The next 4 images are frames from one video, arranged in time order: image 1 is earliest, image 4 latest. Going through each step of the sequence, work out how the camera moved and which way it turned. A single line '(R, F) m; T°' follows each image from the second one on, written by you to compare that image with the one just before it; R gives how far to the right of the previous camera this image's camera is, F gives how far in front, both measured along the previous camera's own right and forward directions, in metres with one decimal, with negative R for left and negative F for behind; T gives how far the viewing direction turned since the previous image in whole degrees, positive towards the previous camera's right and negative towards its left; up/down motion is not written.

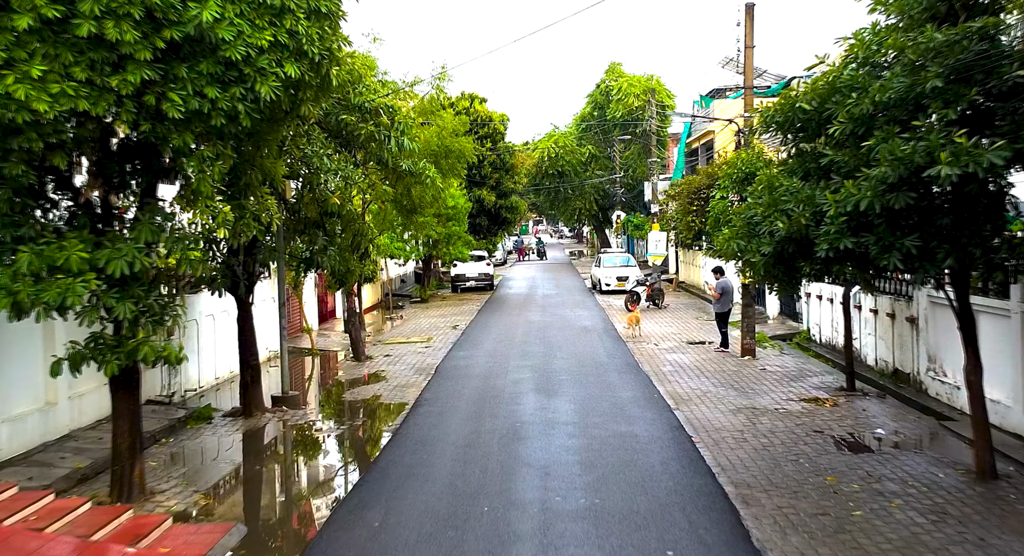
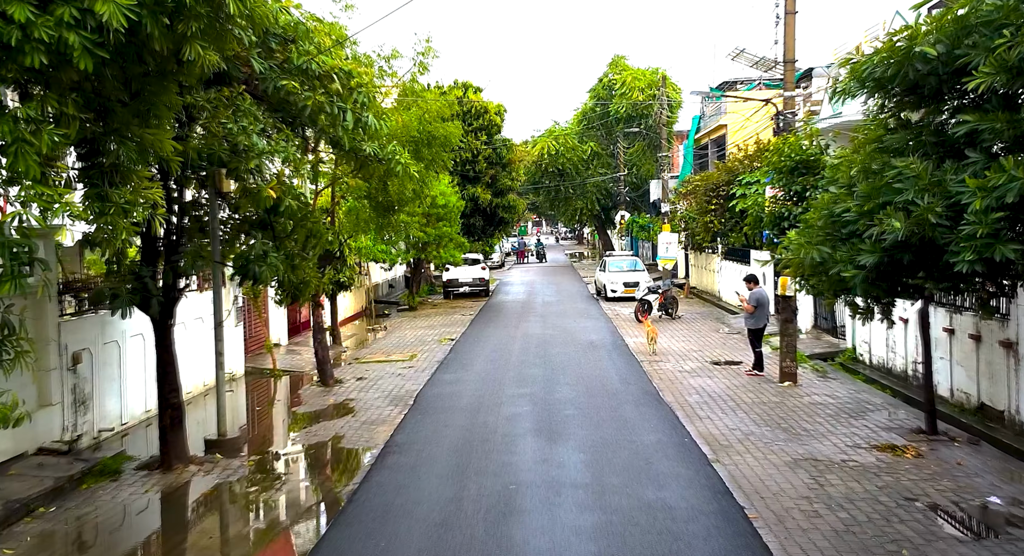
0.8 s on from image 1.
(+0.1, +2.1) m; 0°
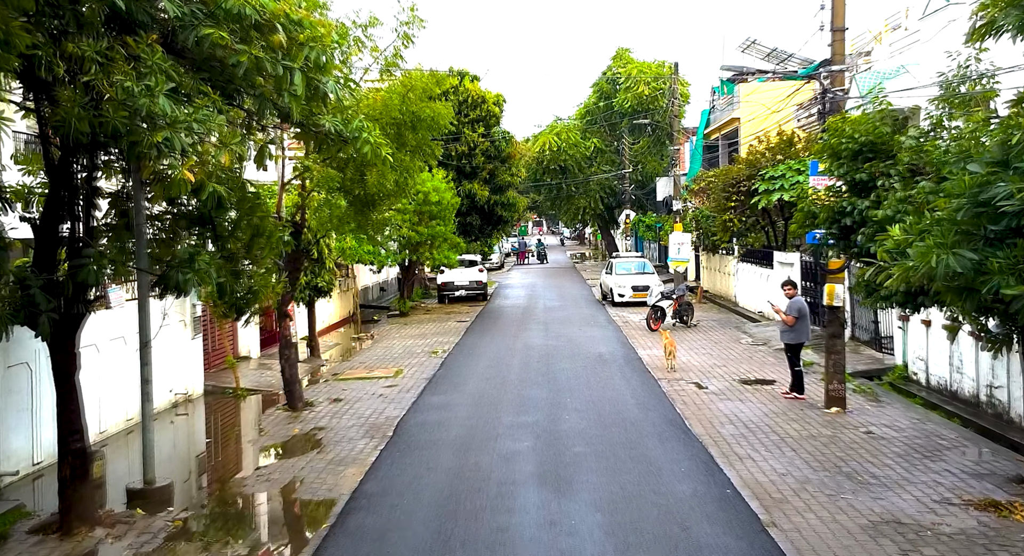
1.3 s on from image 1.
(0.0, +1.7) m; 0°
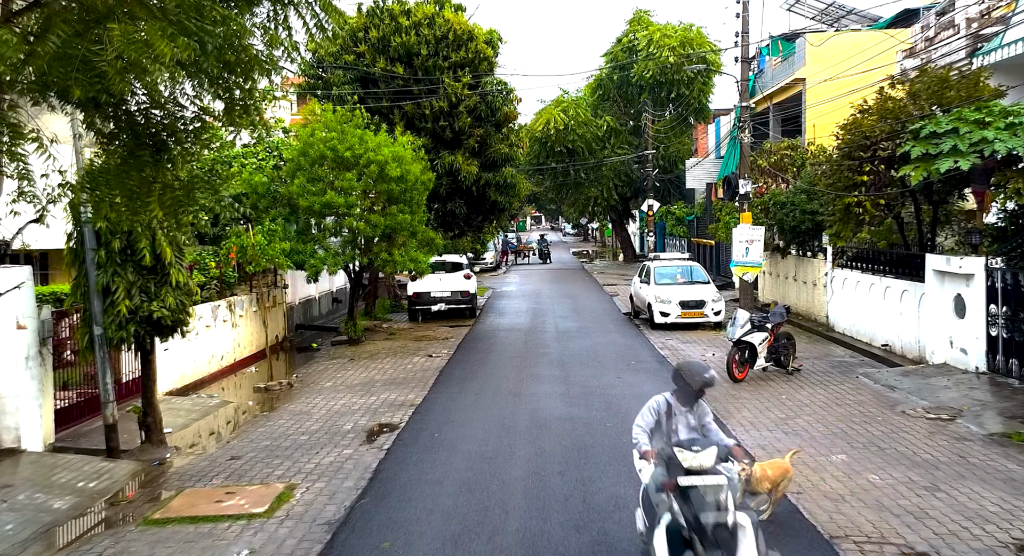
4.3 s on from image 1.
(0.0, +6.4) m; 0°
